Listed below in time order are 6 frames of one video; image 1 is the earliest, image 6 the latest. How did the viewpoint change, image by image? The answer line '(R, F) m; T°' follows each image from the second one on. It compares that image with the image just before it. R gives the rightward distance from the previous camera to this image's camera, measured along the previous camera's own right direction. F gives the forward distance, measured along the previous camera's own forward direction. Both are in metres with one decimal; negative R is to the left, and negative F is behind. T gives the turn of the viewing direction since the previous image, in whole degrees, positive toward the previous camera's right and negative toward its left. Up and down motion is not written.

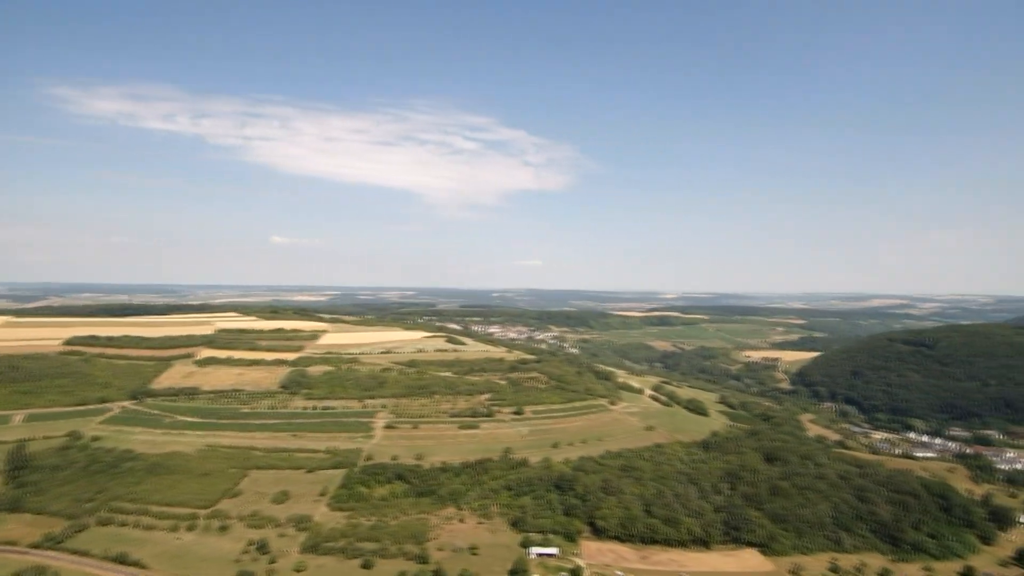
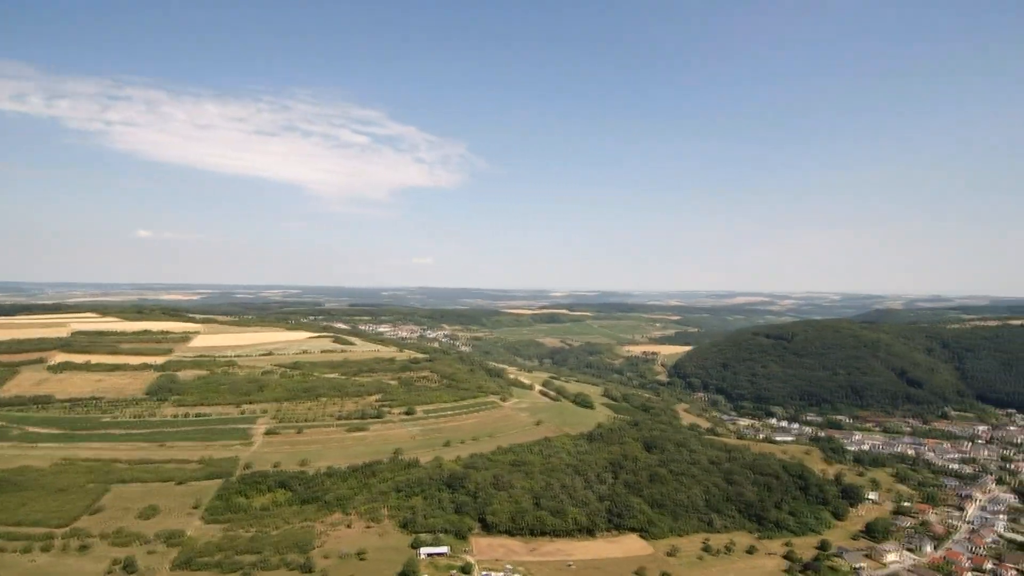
(+0.6, 0.0) m; +9°
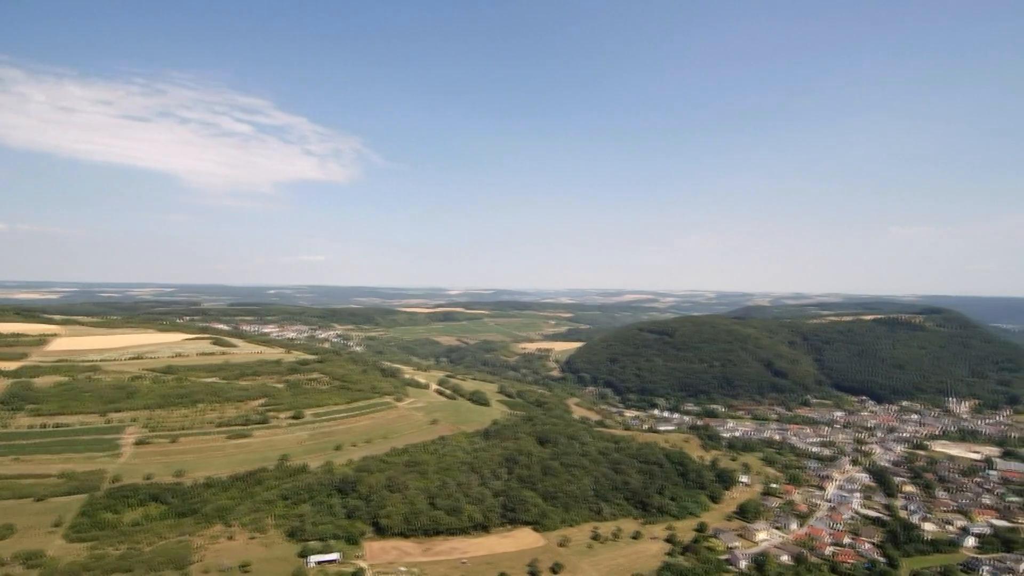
(+0.4, -0.1) m; +9°
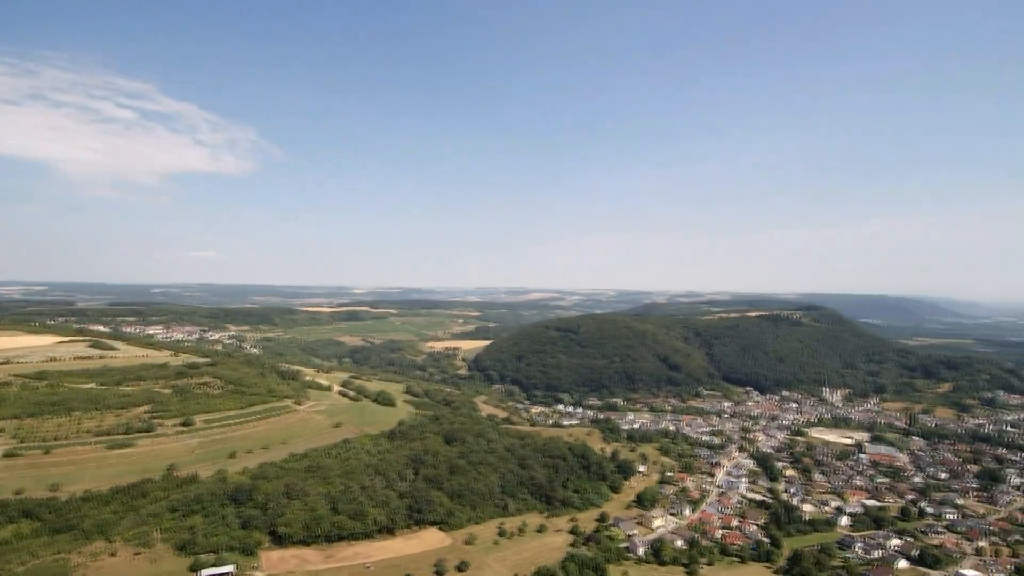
(+0.3, 0.0) m; +8°
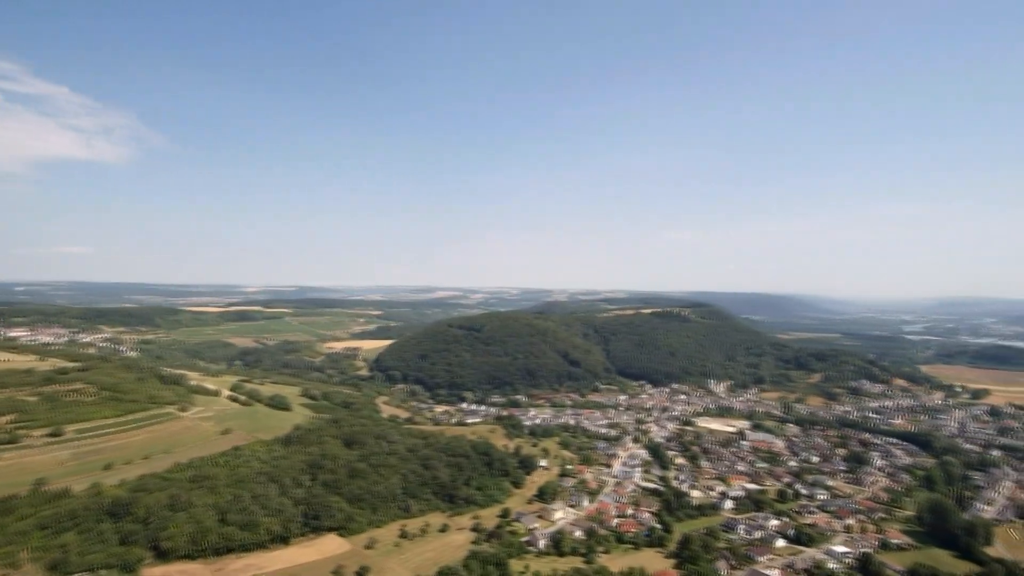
(+0.2, 0.0) m; +9°
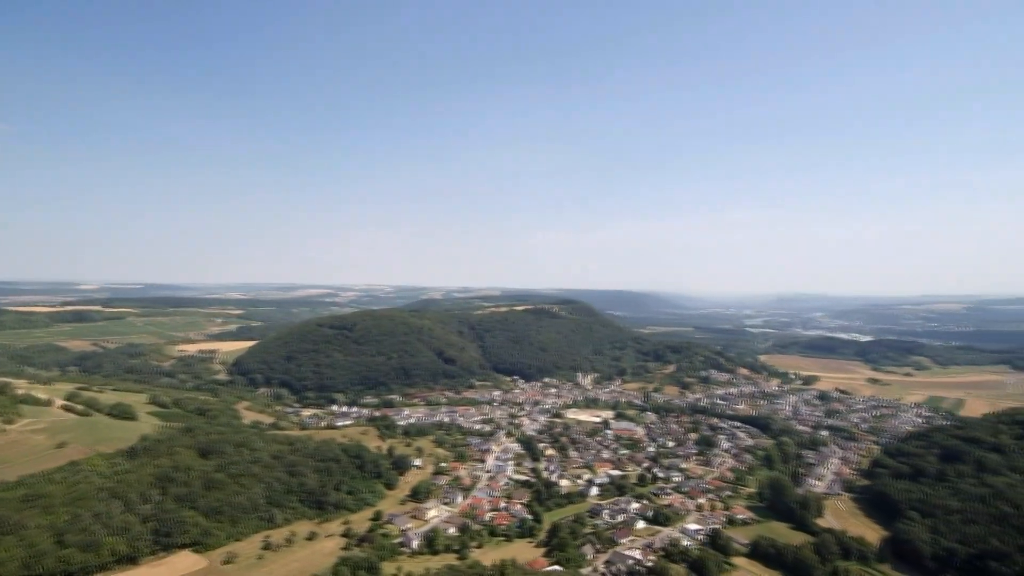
(+0.2, 0.0) m; +11°
